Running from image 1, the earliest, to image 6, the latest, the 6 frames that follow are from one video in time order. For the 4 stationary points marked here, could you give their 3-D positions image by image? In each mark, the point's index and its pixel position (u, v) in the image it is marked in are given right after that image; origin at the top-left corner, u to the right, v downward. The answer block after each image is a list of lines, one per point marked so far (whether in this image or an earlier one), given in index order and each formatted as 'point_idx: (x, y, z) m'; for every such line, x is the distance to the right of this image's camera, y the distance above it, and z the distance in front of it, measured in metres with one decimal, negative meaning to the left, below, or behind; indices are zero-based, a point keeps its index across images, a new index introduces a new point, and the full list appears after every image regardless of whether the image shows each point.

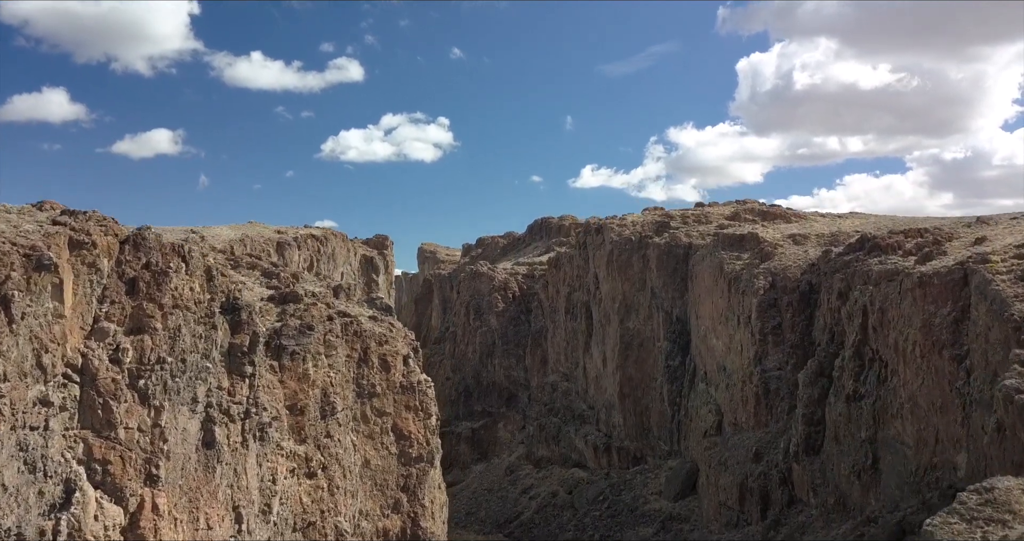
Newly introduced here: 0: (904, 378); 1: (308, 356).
0: (+10.5, -2.9, +17.4) m
1: (-5.1, -2.1, +16.2) m
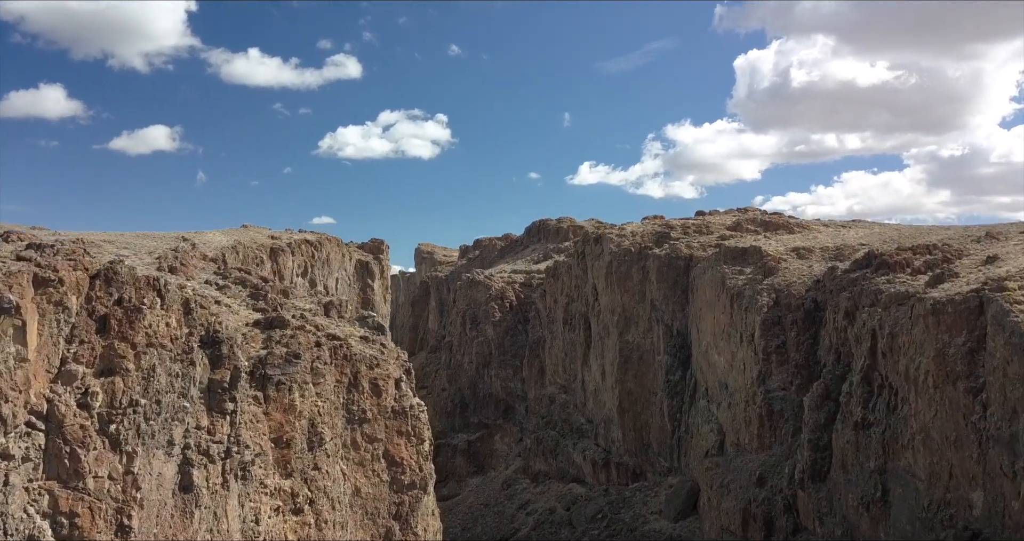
0: (+10.4, -3.5, +16.7) m
1: (-5.2, -2.7, +15.5) m
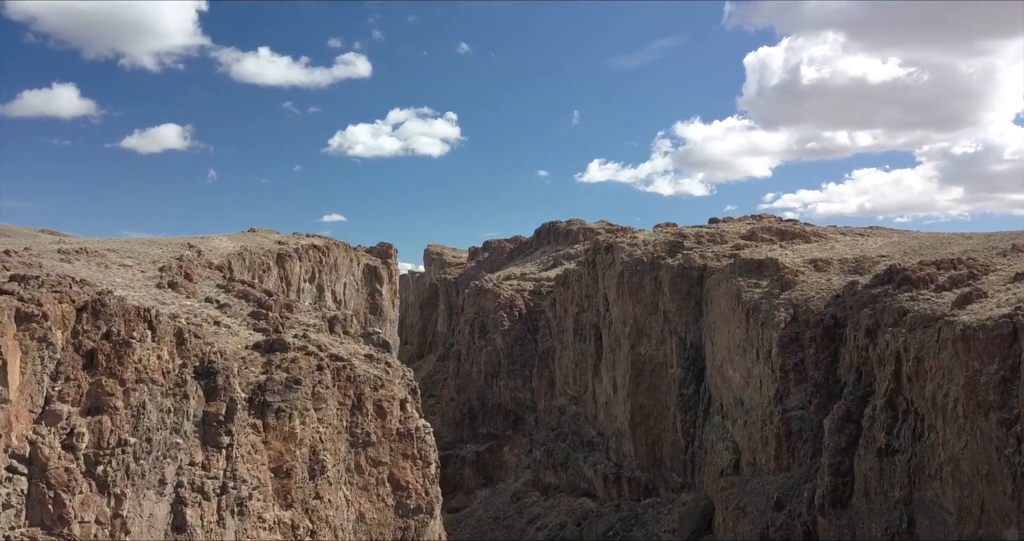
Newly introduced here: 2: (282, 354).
0: (+10.6, -4.1, +16.0) m
1: (-5.0, -3.3, +15.0) m
2: (-5.7, -2.1, +16.1) m
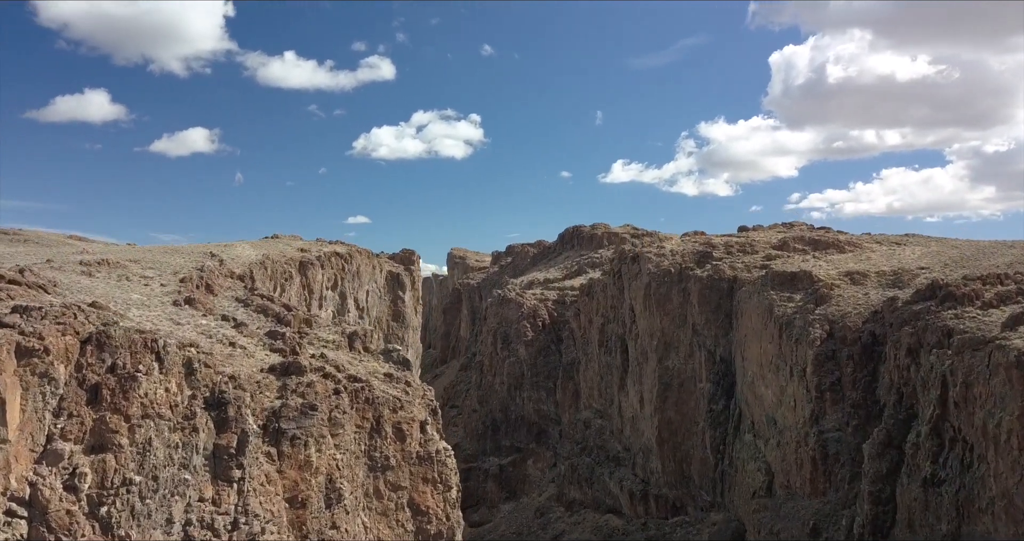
0: (+11.1, -4.5, +15.0) m
1: (-4.5, -3.8, +14.6) m
2: (-5.1, -2.6, +15.7) m
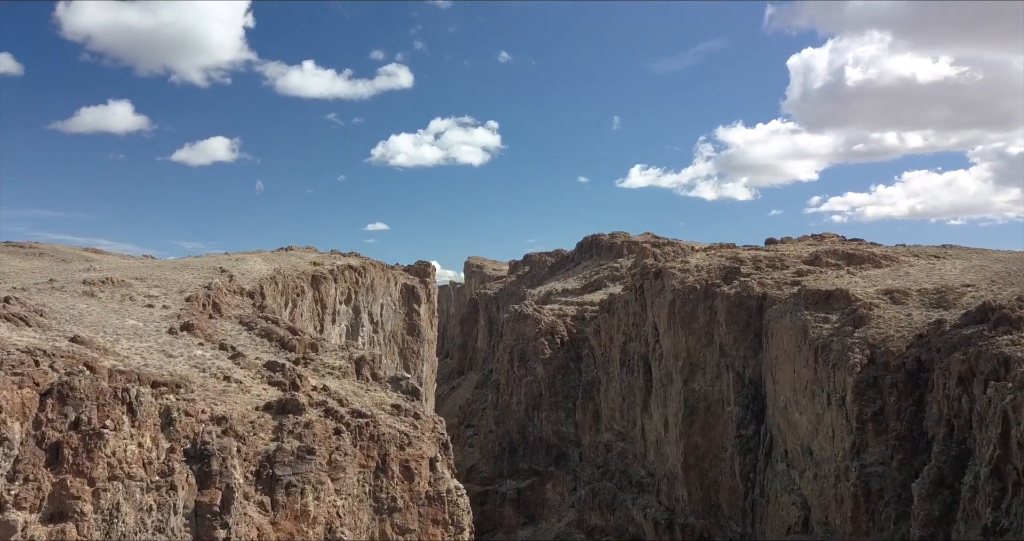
0: (+11.5, -5.1, +13.3) m
1: (-4.2, -4.4, +13.3) m
2: (-4.8, -3.2, +14.5) m
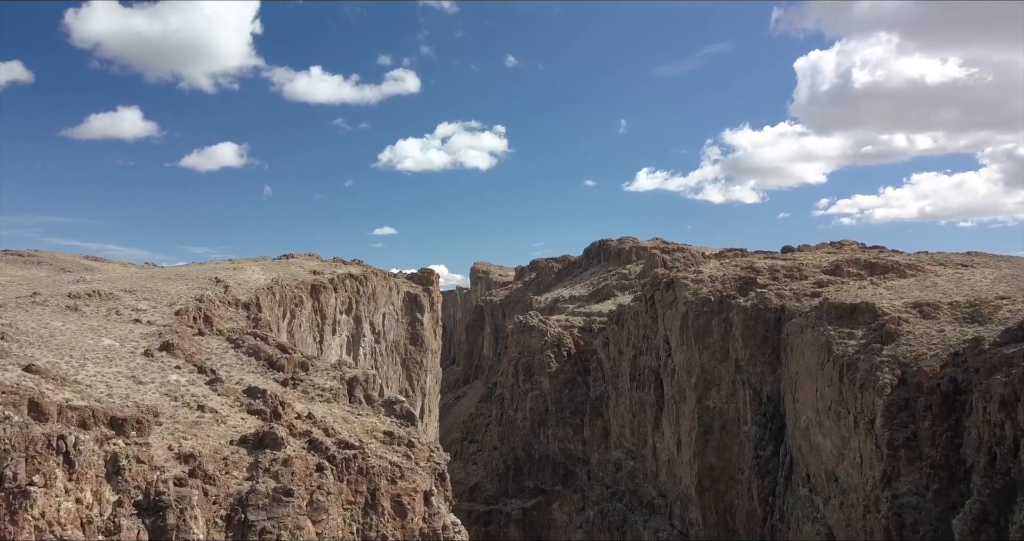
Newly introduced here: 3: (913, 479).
0: (+11.5, -5.5, +11.8) m
1: (-4.2, -4.8, +12.0) m
2: (-4.8, -3.7, +13.1) m
3: (+11.3, -5.8, +18.2) m
